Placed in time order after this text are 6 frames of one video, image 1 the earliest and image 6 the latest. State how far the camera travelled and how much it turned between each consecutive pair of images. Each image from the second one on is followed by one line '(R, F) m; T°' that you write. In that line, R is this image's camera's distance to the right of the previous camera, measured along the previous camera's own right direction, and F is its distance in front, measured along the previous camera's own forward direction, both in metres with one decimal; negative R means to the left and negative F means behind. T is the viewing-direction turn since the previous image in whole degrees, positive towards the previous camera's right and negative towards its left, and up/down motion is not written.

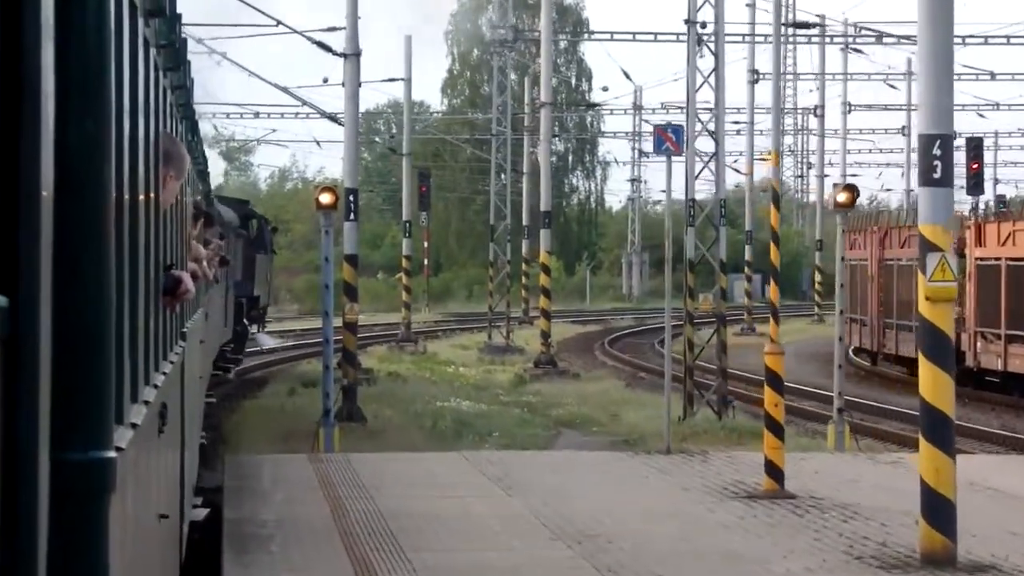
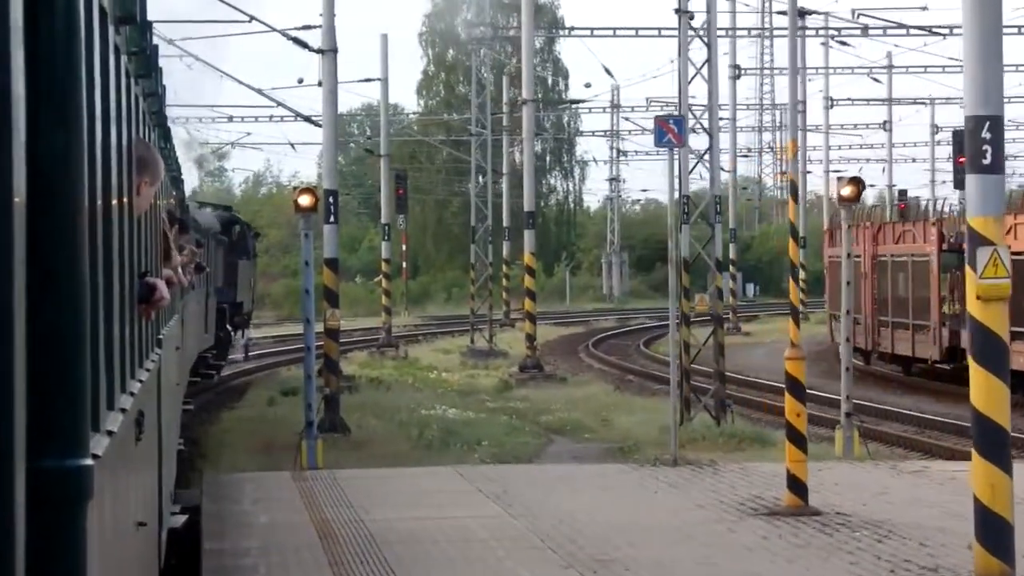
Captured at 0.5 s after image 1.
(-0.1, +0.7) m; +1°
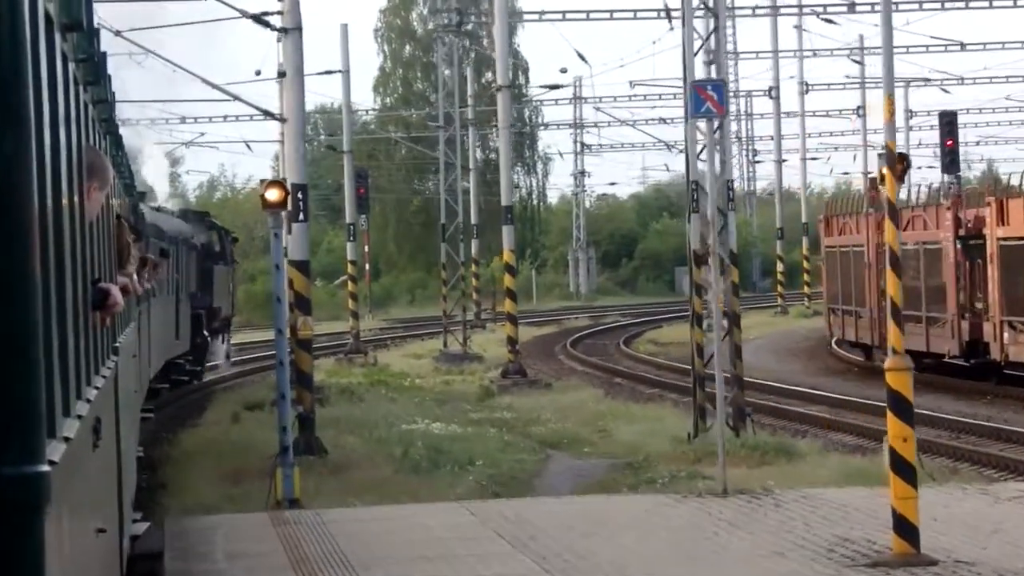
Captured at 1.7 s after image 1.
(-0.3, +1.7) m; +1°
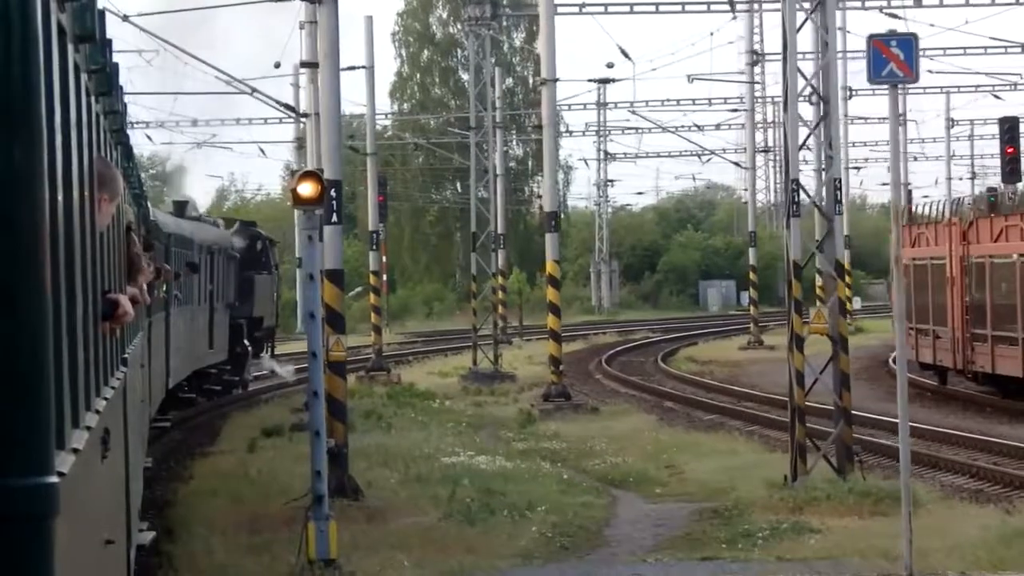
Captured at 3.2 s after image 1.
(-0.4, +2.2) m; 0°
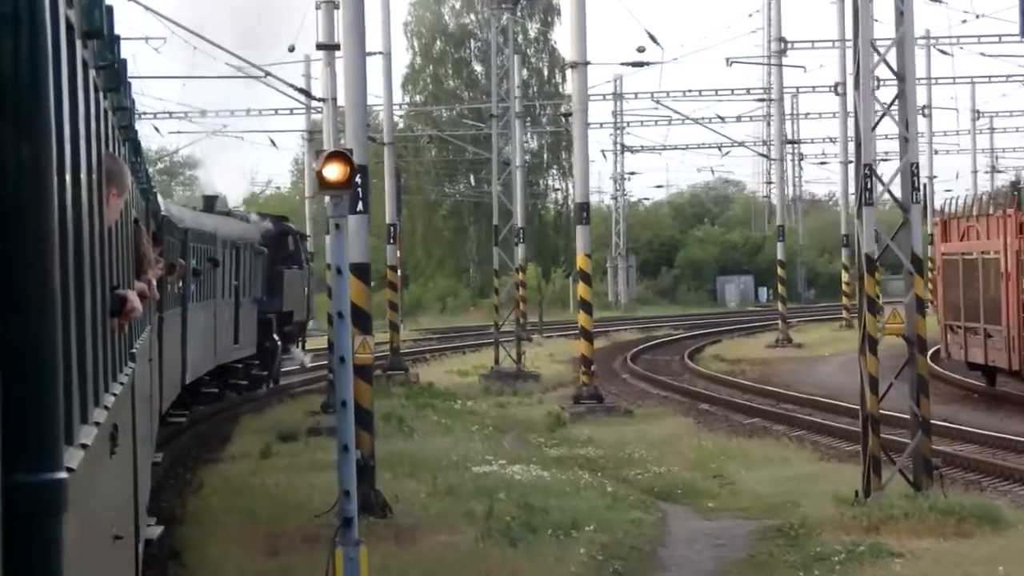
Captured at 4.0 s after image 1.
(-0.2, +1.2) m; 0°
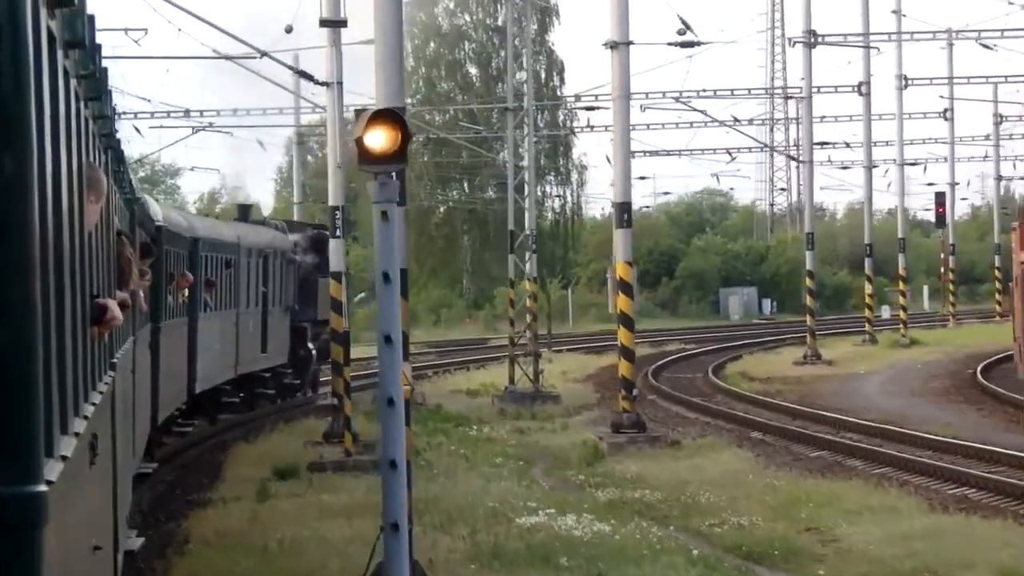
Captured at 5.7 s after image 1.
(-0.4, +2.6) m; +1°
